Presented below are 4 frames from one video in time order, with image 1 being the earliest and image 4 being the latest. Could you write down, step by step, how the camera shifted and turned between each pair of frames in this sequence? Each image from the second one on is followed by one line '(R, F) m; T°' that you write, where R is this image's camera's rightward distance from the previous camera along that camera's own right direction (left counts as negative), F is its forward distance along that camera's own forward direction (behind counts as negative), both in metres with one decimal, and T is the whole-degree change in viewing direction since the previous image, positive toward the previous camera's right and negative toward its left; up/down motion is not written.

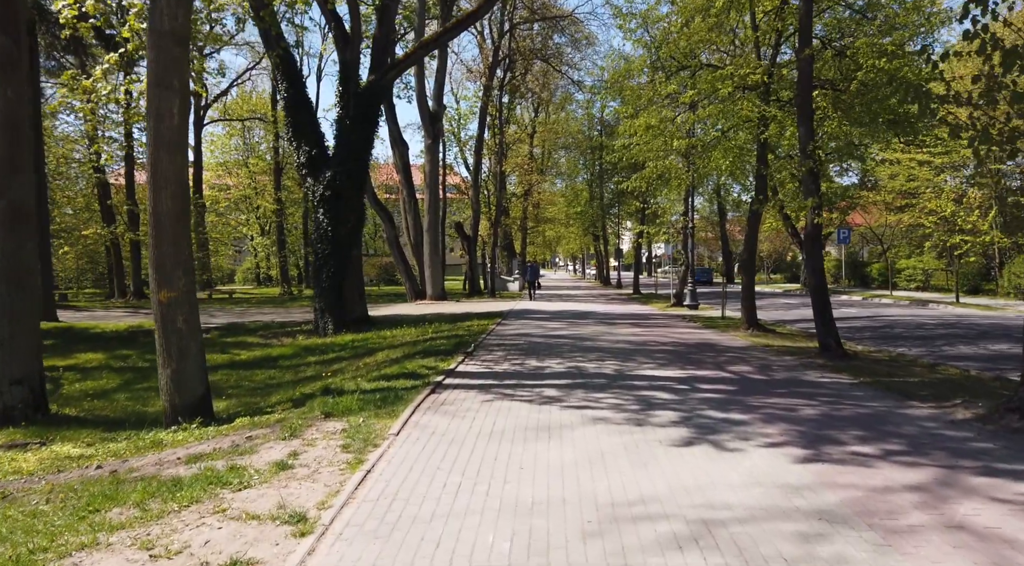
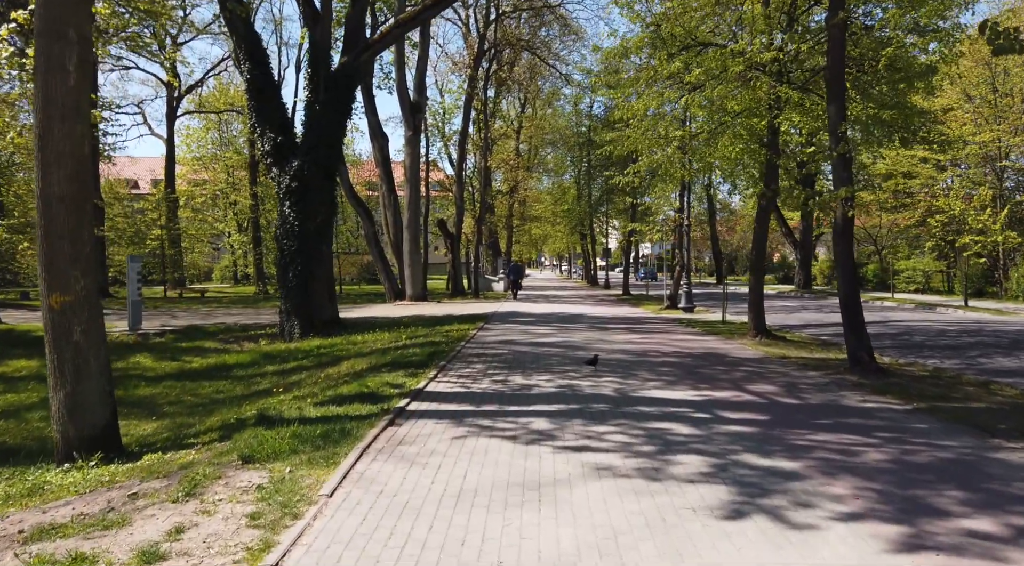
(0.0, +1.8) m; +1°
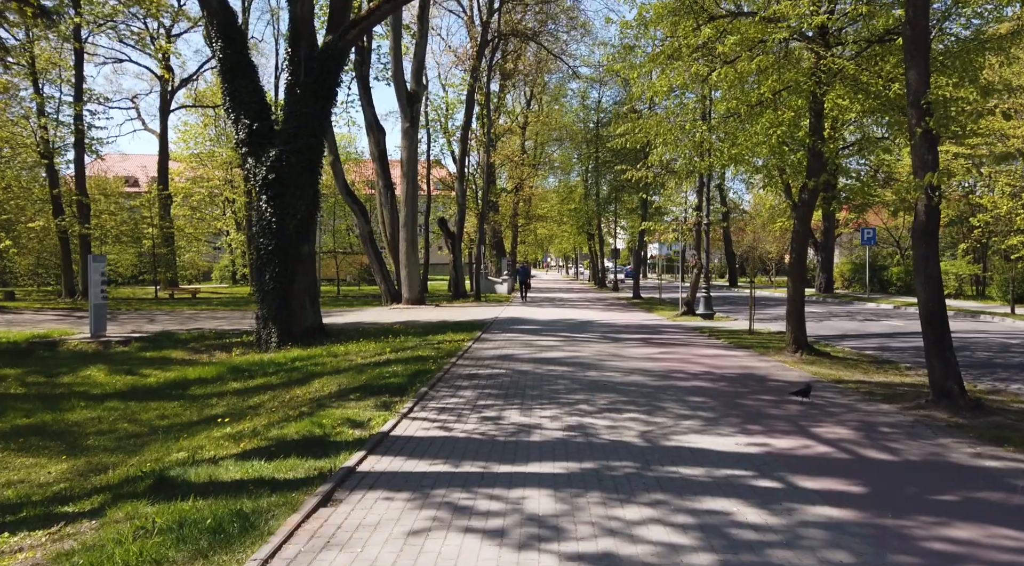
(+0.1, +2.2) m; 0°
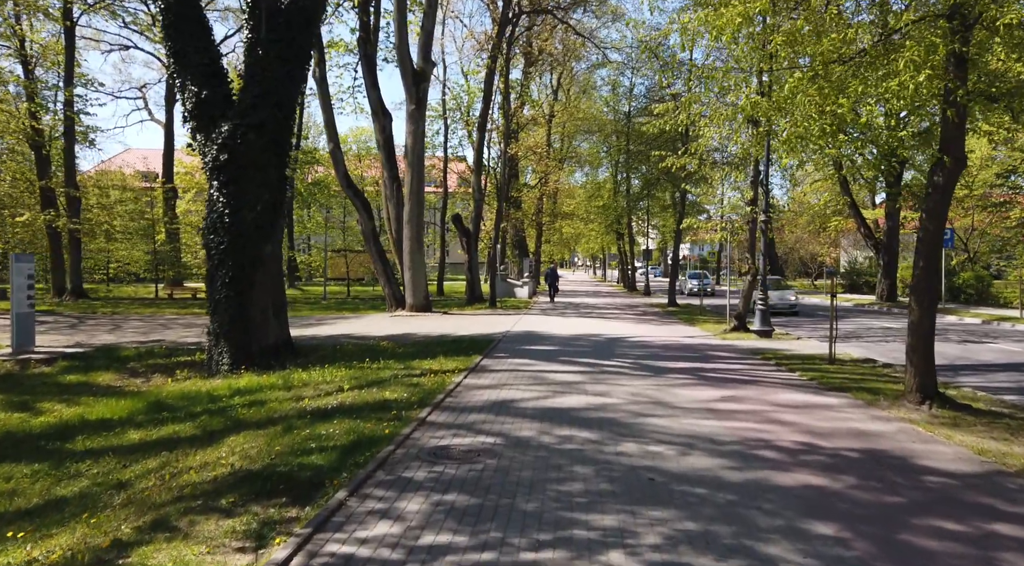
(+0.3, +3.9) m; -2°
